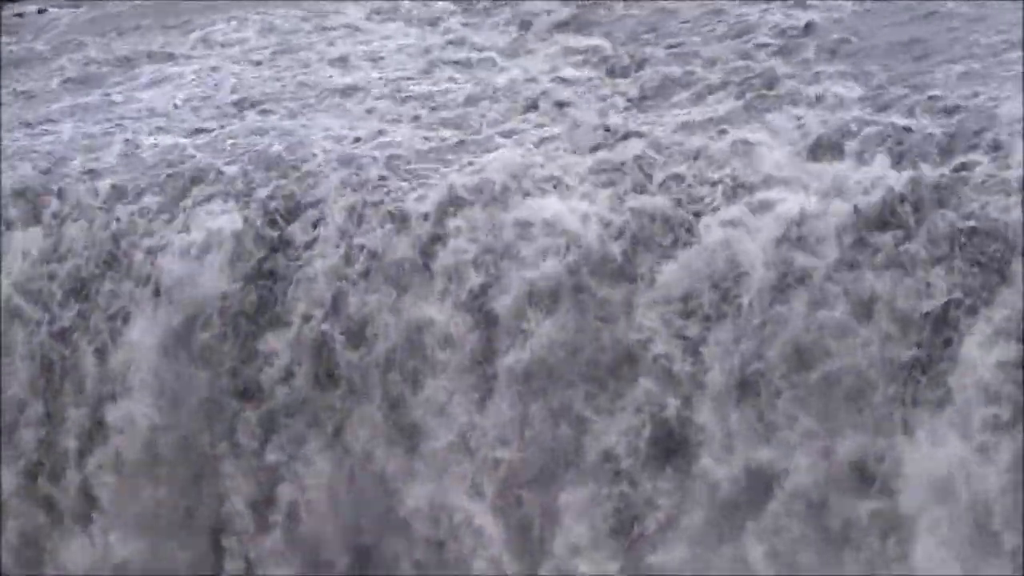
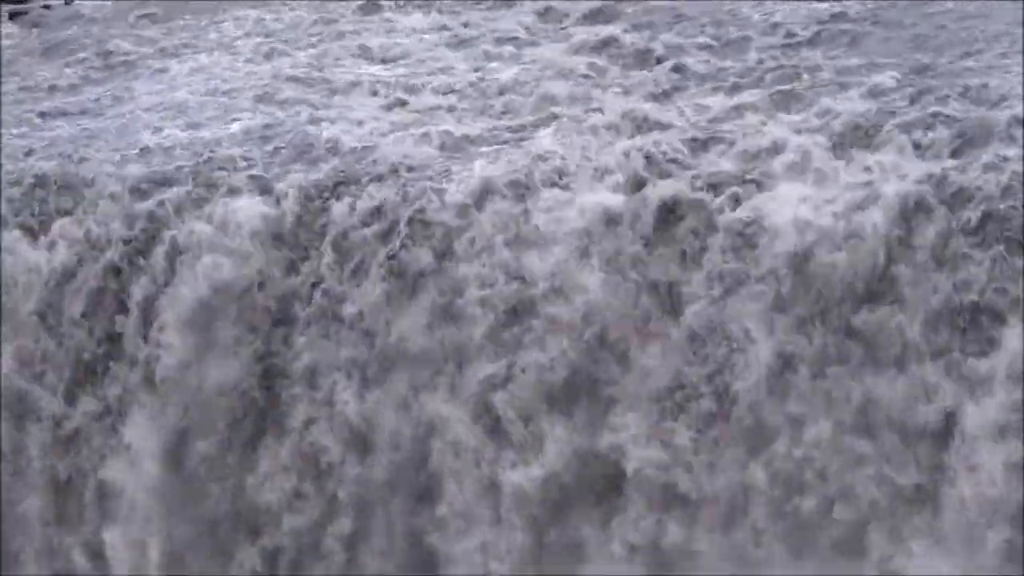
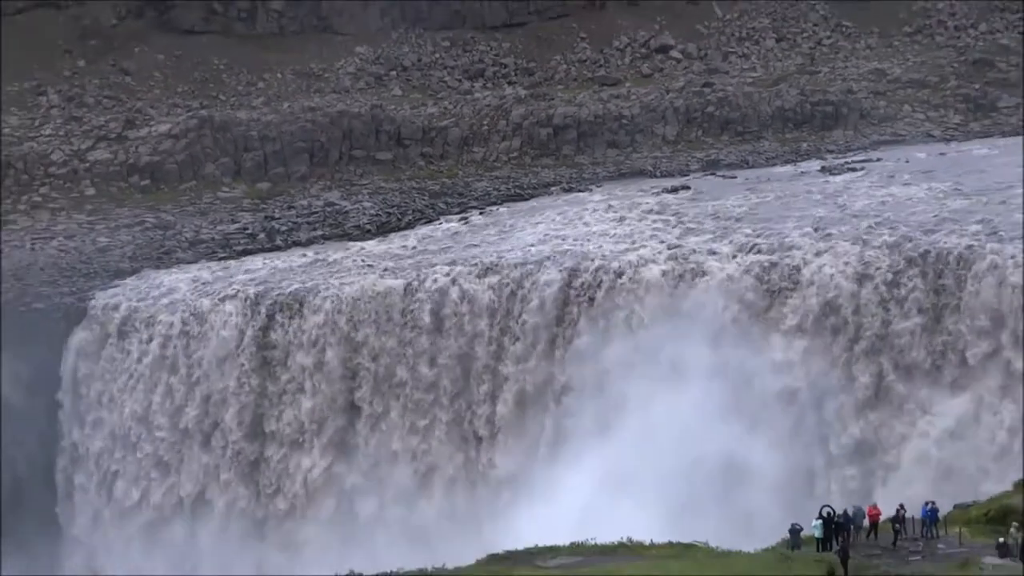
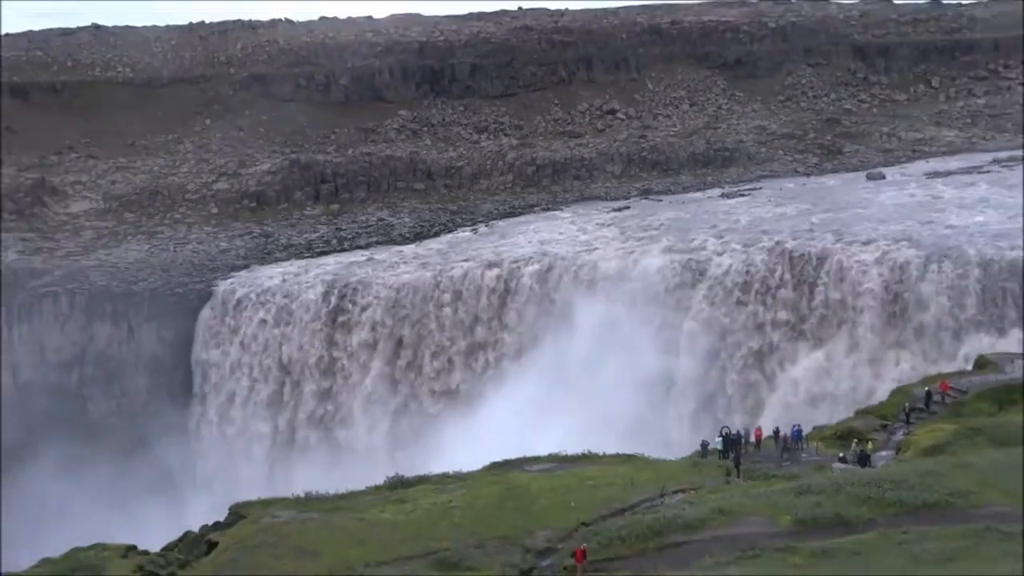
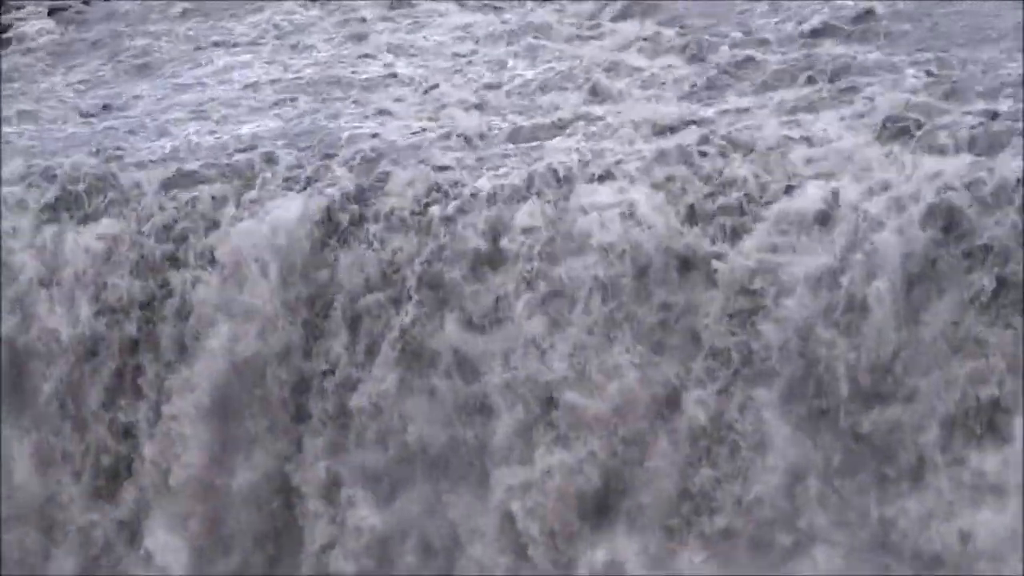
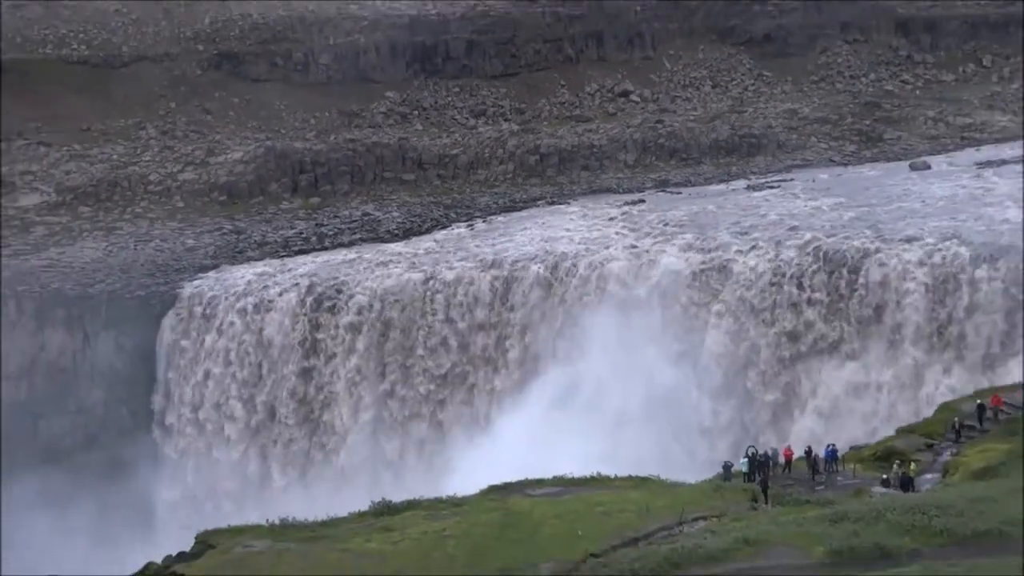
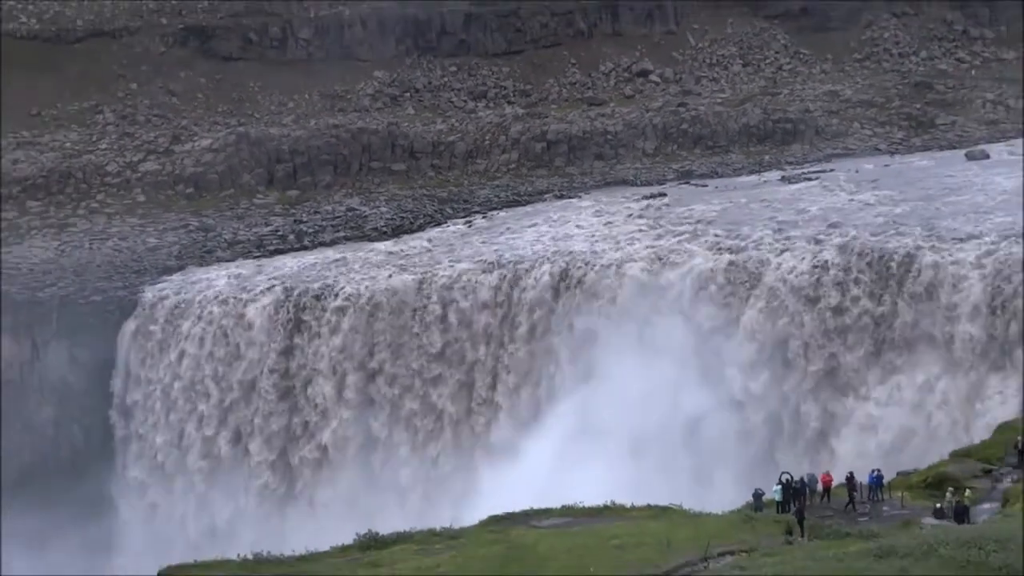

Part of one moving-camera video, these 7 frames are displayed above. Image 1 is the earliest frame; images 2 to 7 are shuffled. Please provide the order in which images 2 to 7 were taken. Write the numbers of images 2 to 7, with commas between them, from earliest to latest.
2, 5, 3, 7, 6, 4
